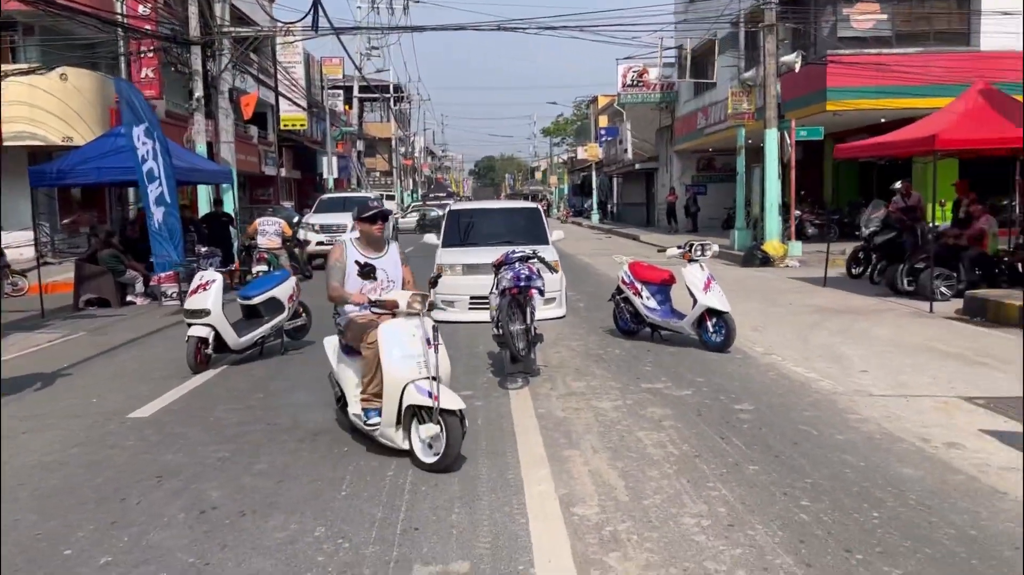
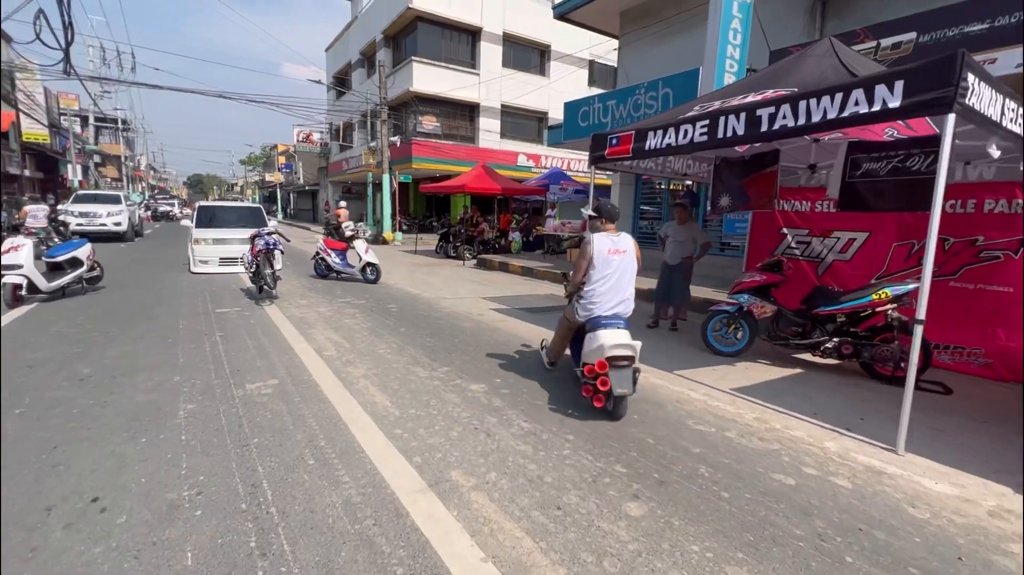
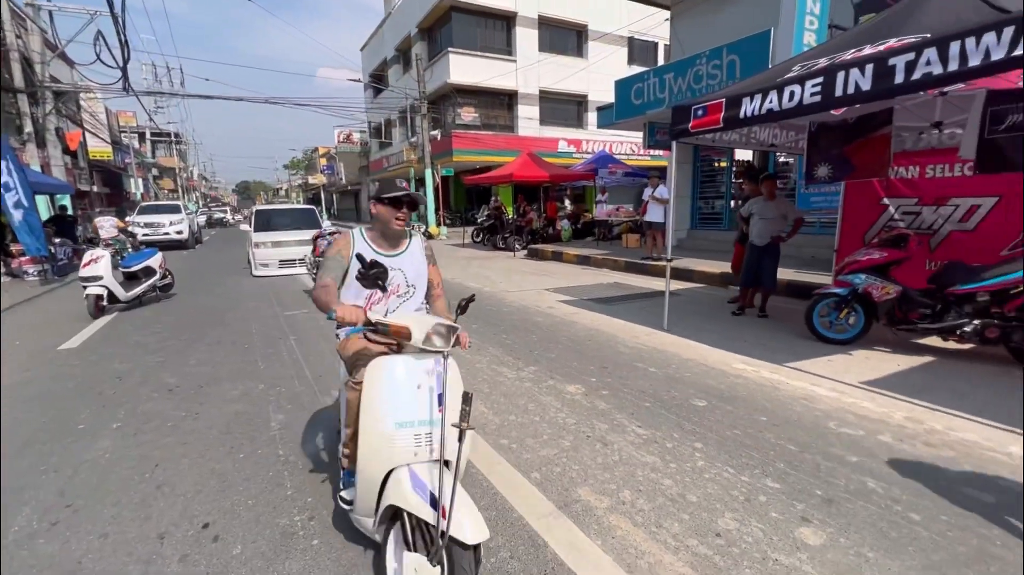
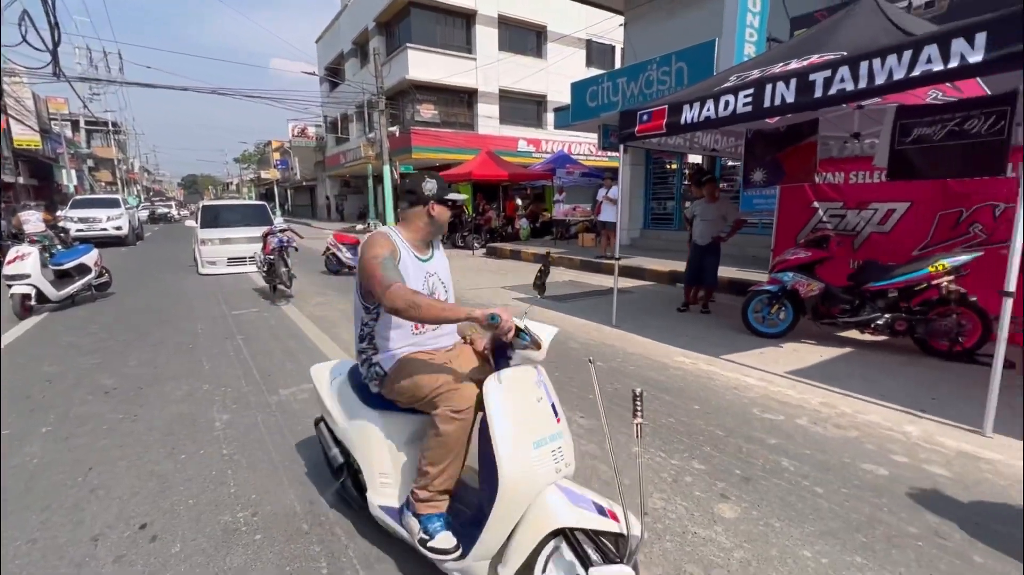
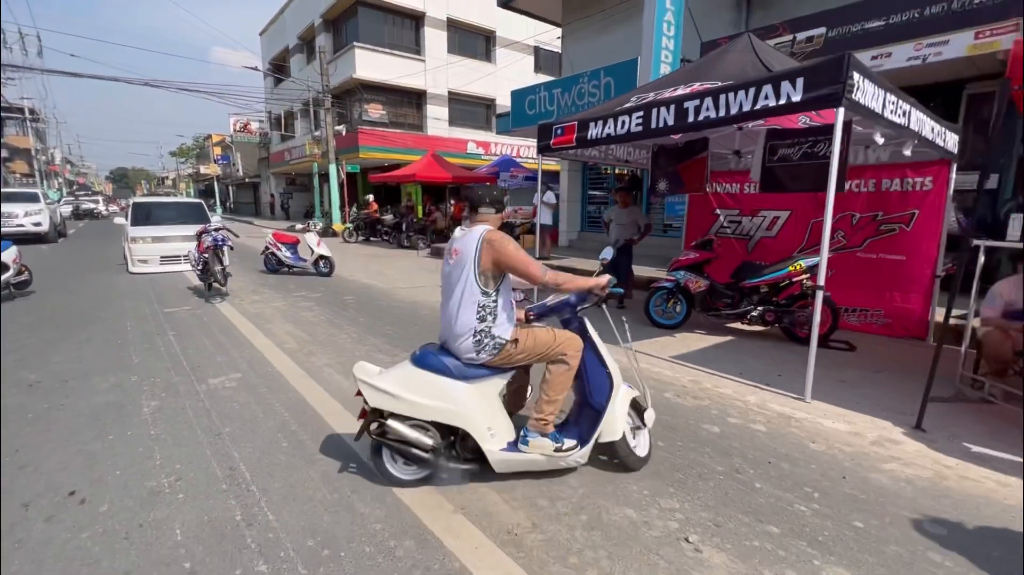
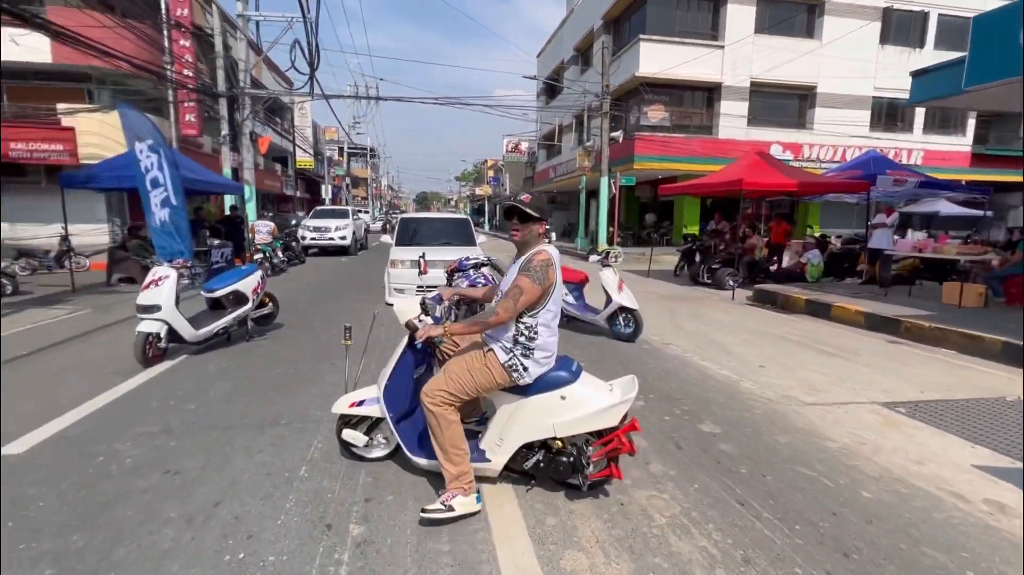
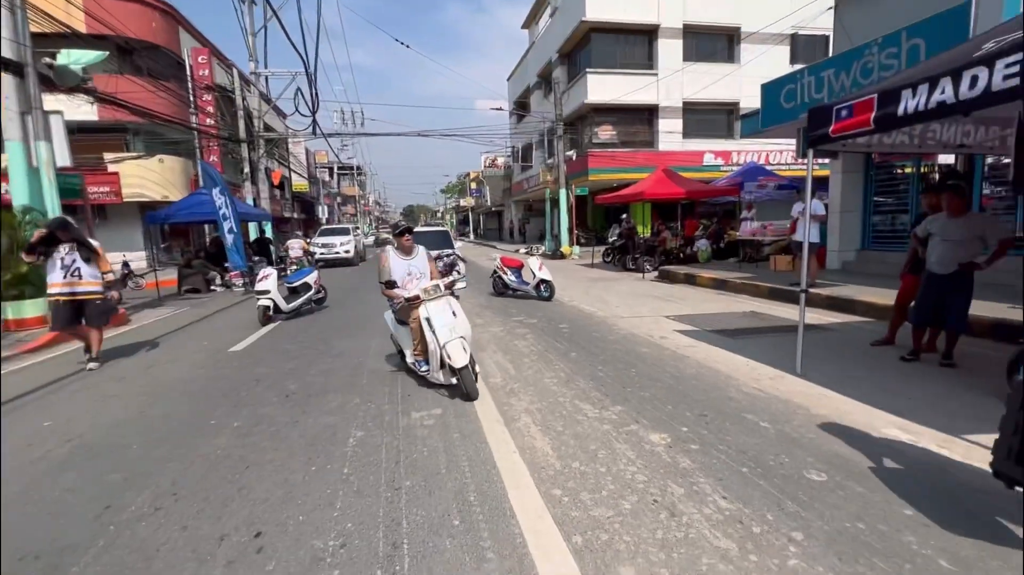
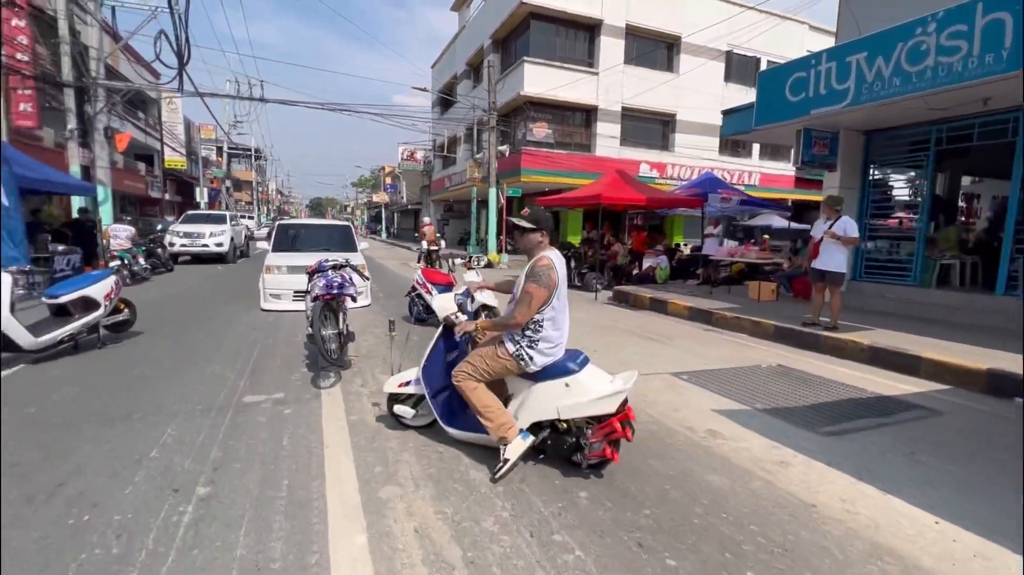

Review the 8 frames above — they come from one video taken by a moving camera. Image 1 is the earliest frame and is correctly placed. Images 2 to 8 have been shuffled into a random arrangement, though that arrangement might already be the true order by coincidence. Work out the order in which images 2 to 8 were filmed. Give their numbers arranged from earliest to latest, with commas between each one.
7, 3, 4, 5, 2, 8, 6
